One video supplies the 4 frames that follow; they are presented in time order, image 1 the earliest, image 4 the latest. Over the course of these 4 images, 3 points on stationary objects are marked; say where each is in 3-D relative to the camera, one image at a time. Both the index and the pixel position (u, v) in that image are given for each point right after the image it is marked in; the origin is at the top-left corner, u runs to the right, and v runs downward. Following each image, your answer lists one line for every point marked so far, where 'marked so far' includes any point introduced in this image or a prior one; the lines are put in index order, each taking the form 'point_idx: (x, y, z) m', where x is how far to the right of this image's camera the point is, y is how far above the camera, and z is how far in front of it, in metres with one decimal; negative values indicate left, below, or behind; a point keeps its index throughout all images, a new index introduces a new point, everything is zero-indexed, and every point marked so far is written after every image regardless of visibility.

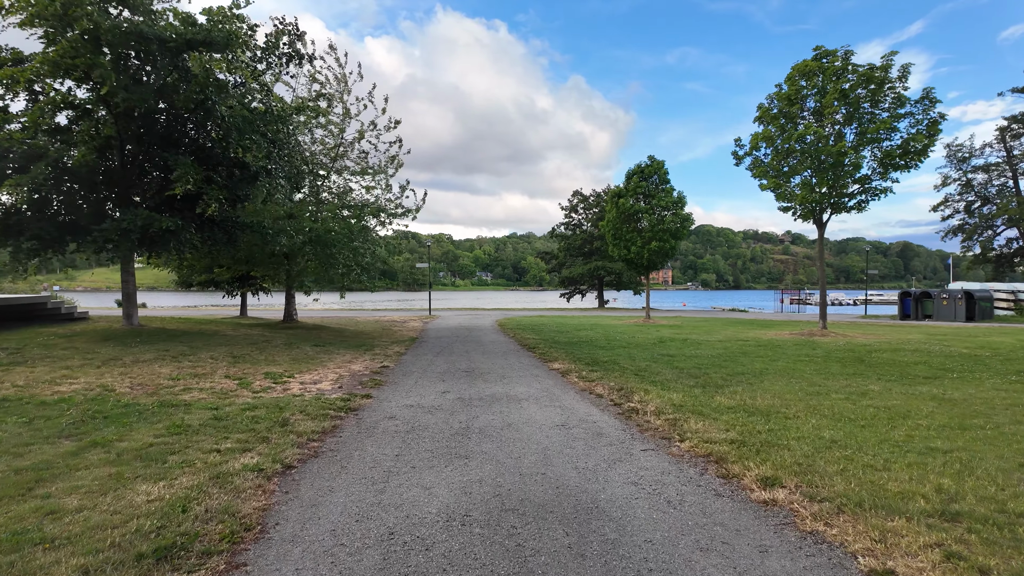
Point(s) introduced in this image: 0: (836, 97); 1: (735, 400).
0: (+11.8, +7.0, +18.3) m
1: (+3.4, -1.7, +7.7) m
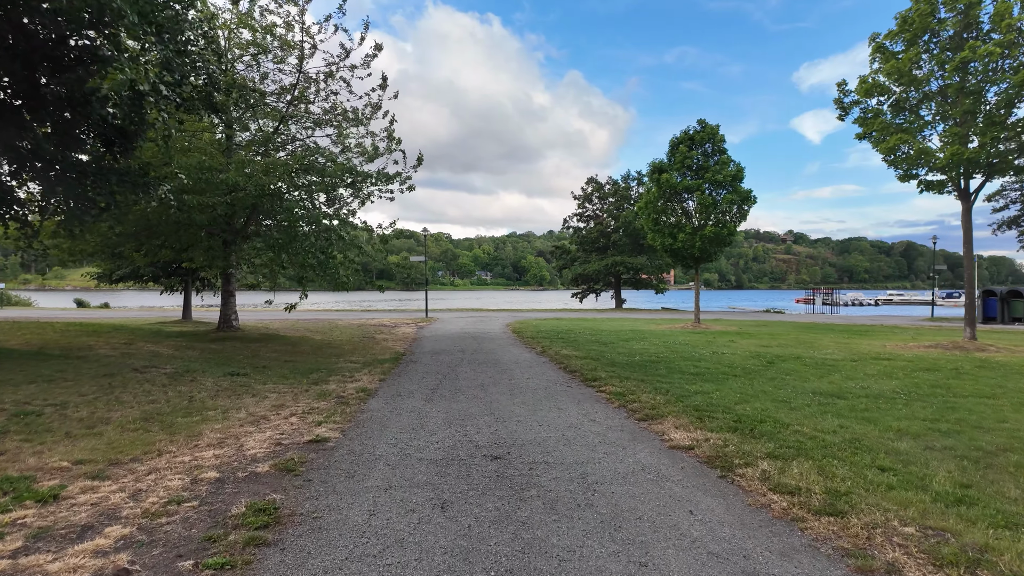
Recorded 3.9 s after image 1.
0: (+12.5, +7.1, +12.9) m
1: (+4.2, -1.6, +2.3) m
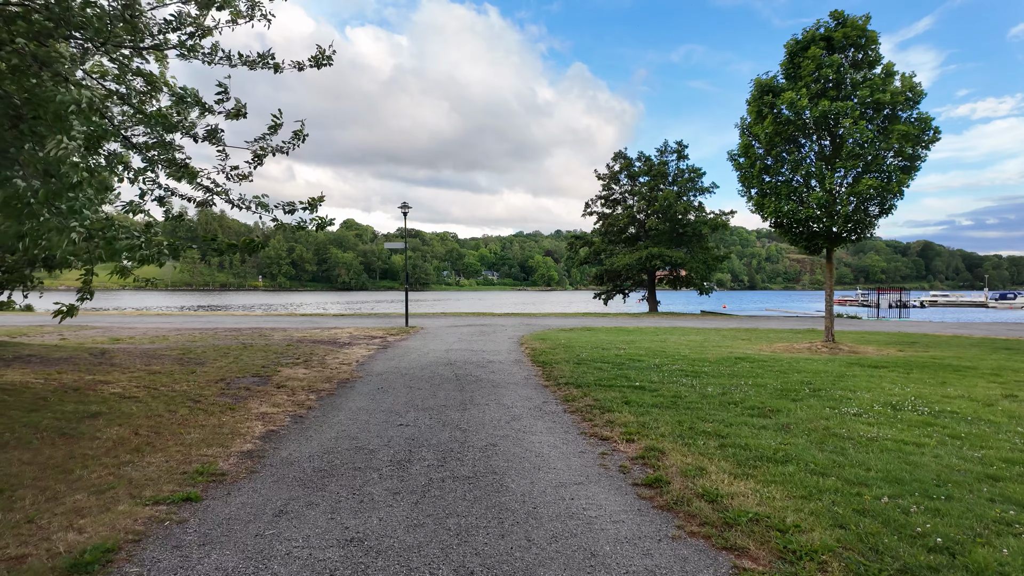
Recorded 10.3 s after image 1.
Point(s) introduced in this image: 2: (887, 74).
0: (+12.8, +7.2, +4.5) m
1: (+4.4, -1.5, -6.0) m
2: (+9.4, +5.3, +13.1) m
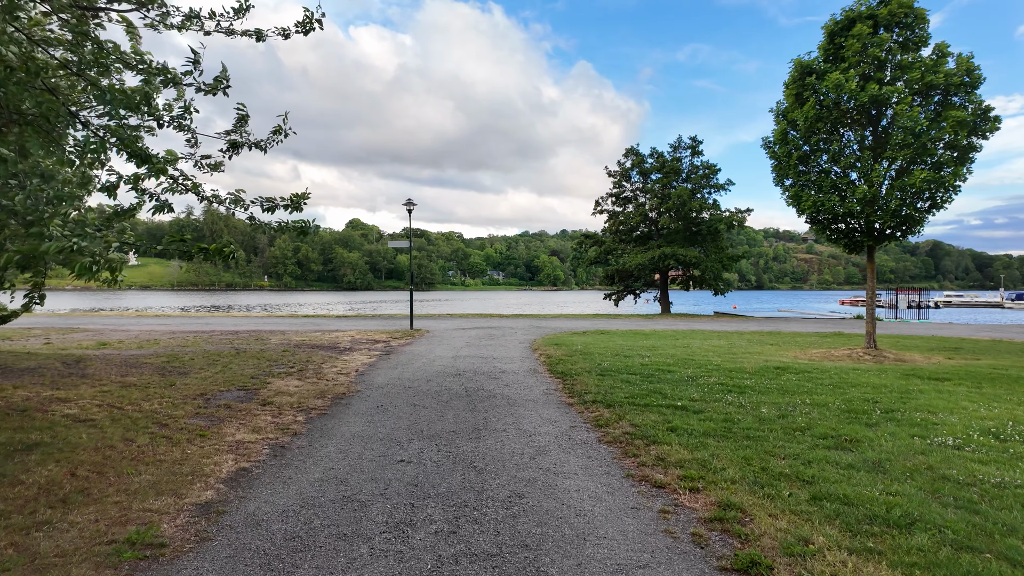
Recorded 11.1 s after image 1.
0: (+13.1, +7.1, +3.3) m
1: (+4.5, -1.5, -7.1) m
2: (+9.7, +5.3, +11.9) m
